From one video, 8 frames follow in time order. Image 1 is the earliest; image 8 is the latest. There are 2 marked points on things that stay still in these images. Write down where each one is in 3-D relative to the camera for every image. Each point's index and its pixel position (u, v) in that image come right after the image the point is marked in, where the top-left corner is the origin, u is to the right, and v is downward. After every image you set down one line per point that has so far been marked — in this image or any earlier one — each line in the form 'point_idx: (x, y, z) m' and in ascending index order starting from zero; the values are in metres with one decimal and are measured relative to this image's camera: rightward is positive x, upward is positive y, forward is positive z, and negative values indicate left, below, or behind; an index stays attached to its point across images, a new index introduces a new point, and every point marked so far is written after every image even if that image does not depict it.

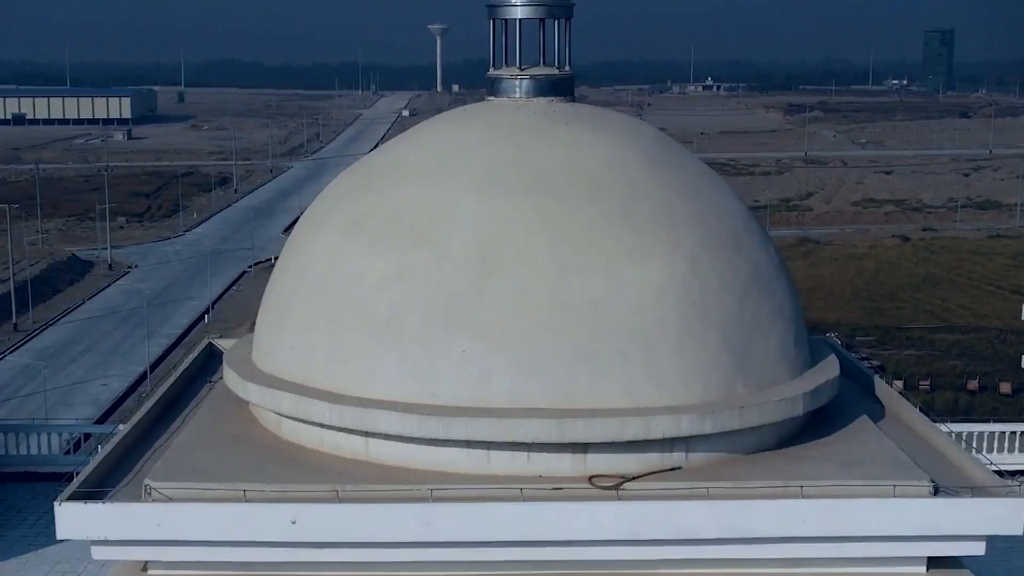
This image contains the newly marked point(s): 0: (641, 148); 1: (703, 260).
0: (+0.5, +0.6, +8.3) m
1: (+0.8, +0.1, +7.7) m
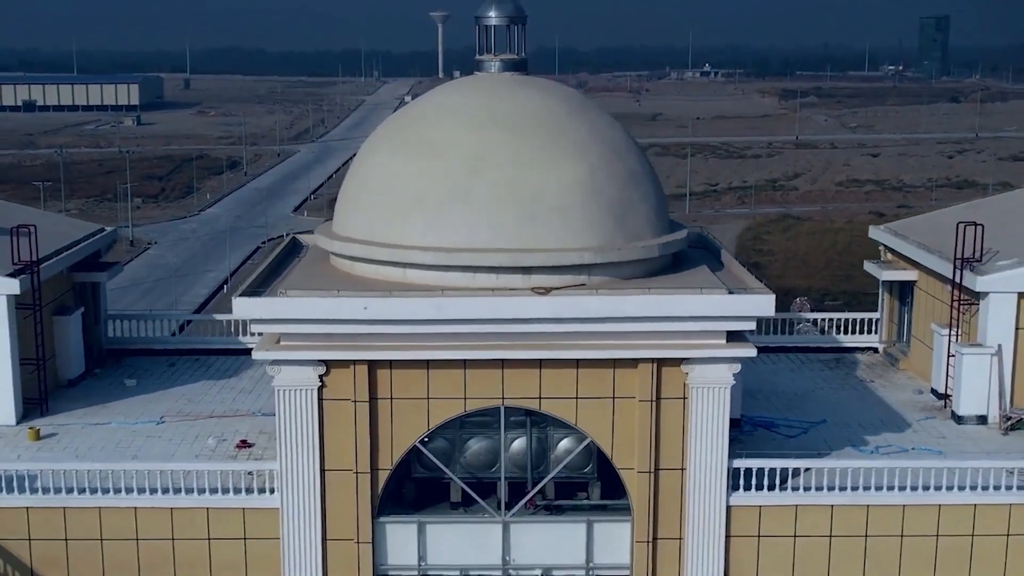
0: (+0.4, +1.4, +13.7) m
1: (+0.6, +0.8, +13.0) m
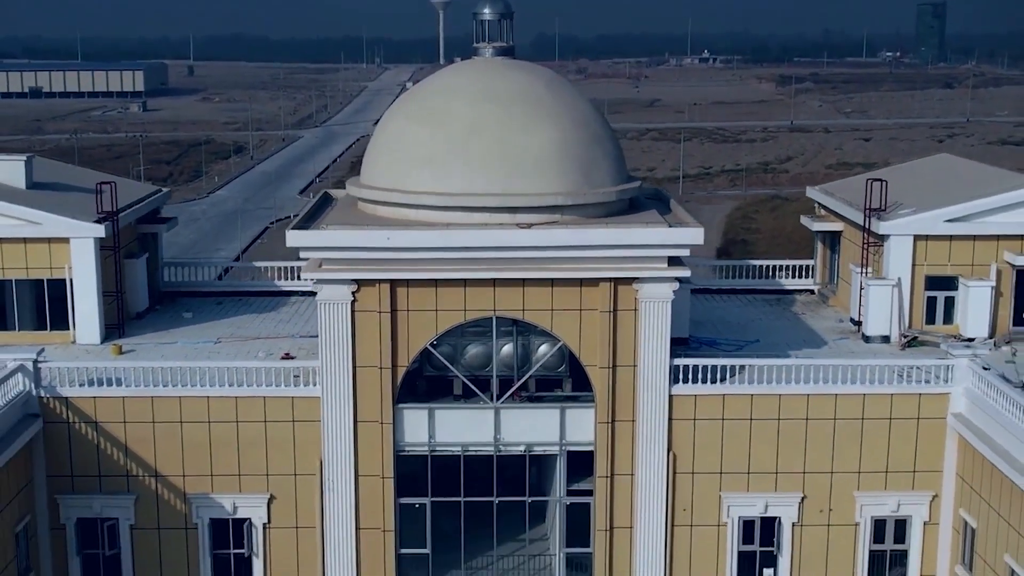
0: (+0.3, +1.9, +17.3) m
1: (+0.5, +1.4, +16.6) m
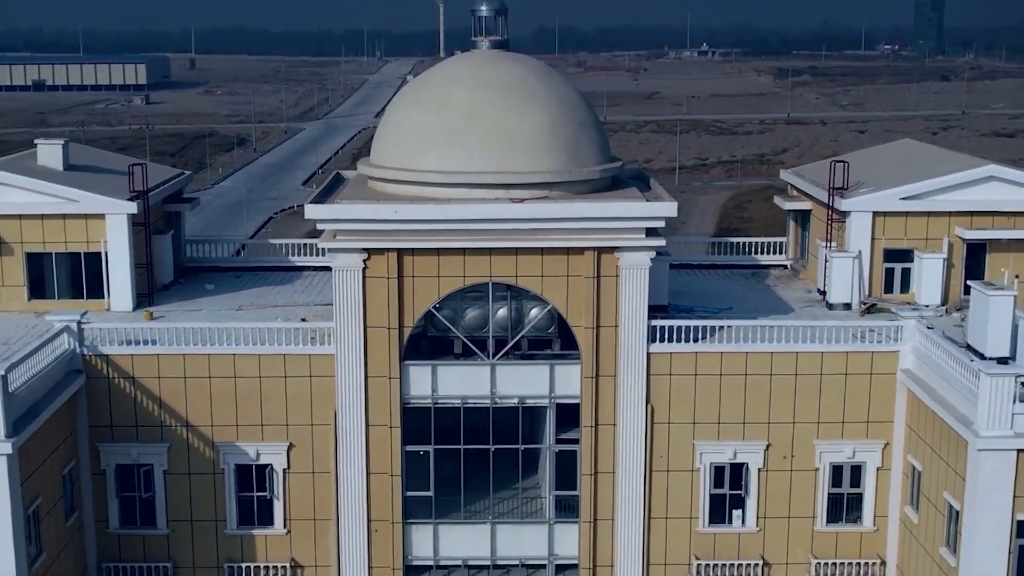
0: (+0.2, +2.2, +19.2) m
1: (+0.4, +1.7, +18.5) m
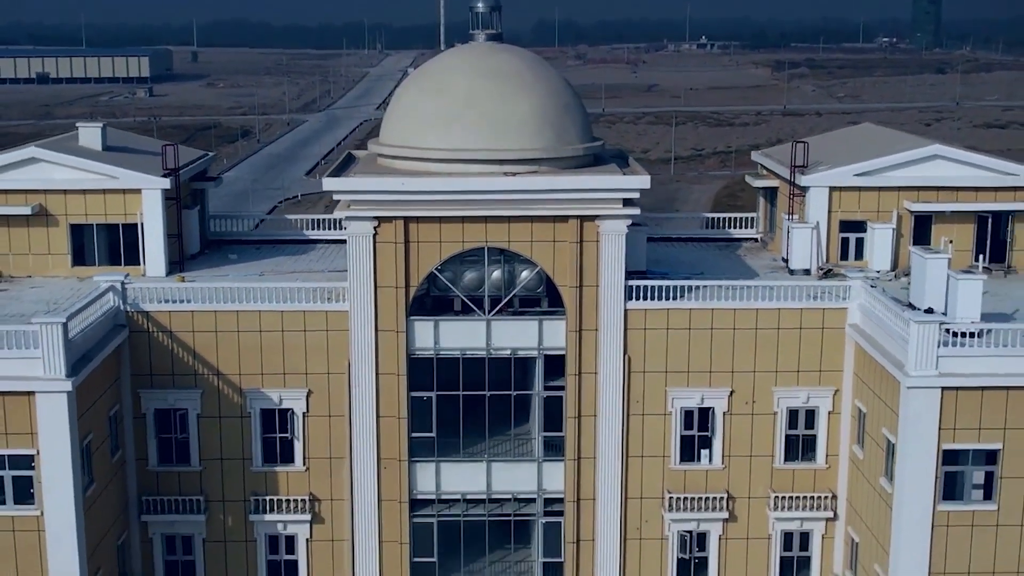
0: (+0.1, +2.6, +21.6) m
1: (+0.4, +2.1, +21.0) m
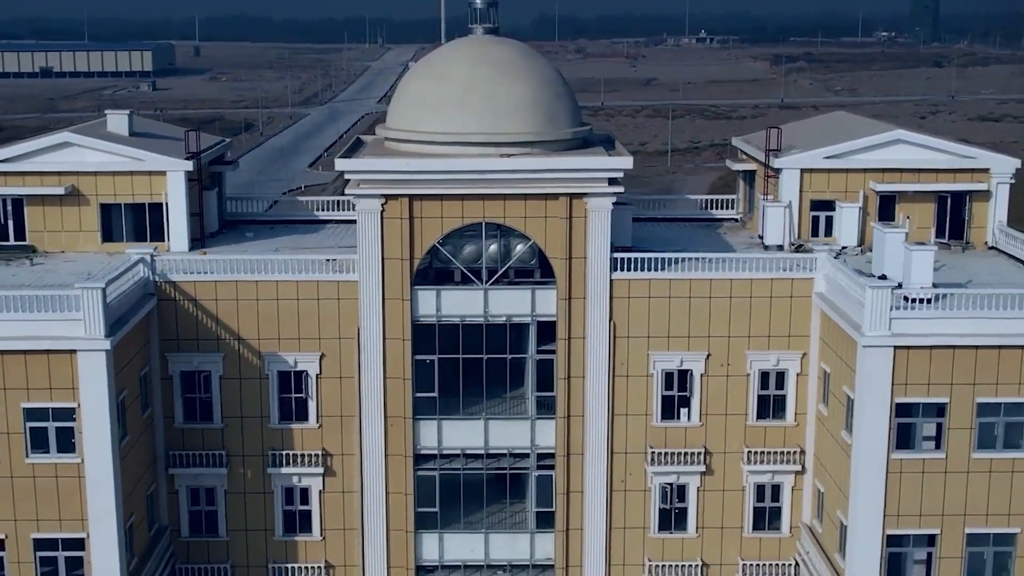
0: (+0.1, +3.0, +23.6) m
1: (+0.3, +2.4, +23.0) m
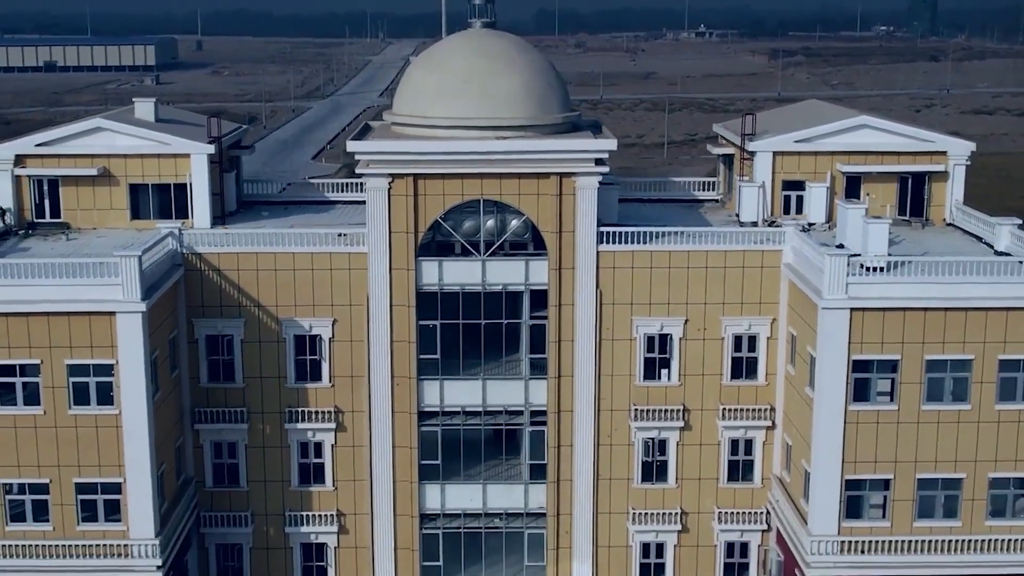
0: (0.0, +3.4, +25.8) m
1: (+0.2, +2.8, +25.2) m
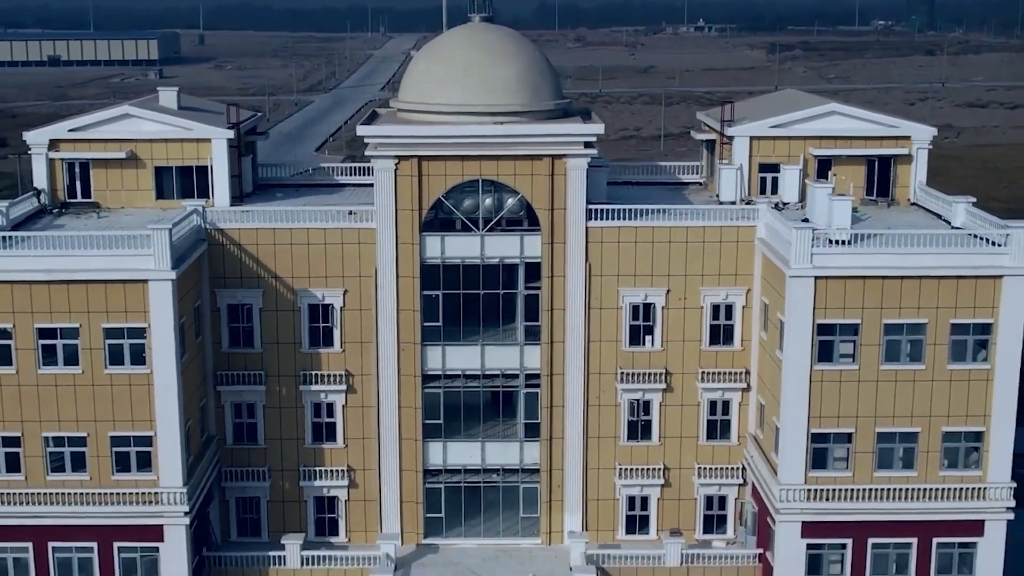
0: (0.0, +3.8, +28.1) m
1: (+0.2, +3.2, +27.5) m
